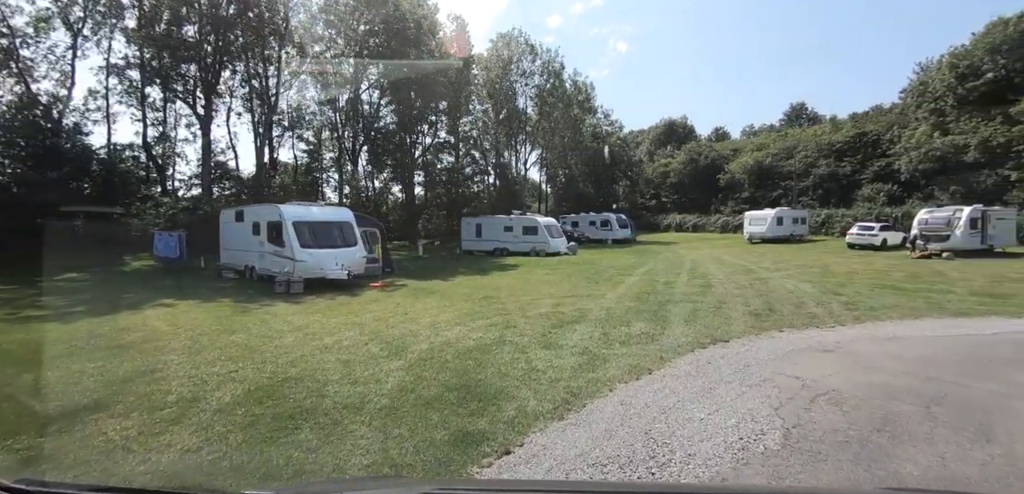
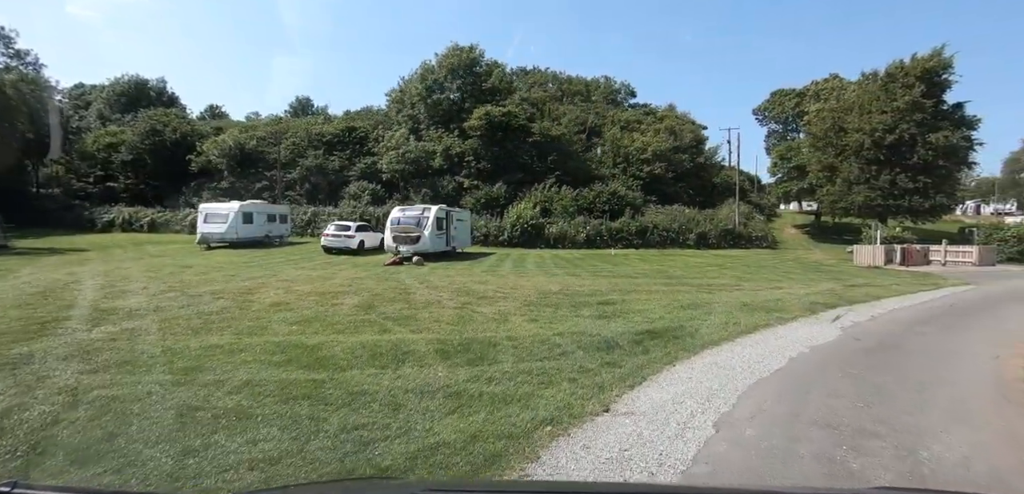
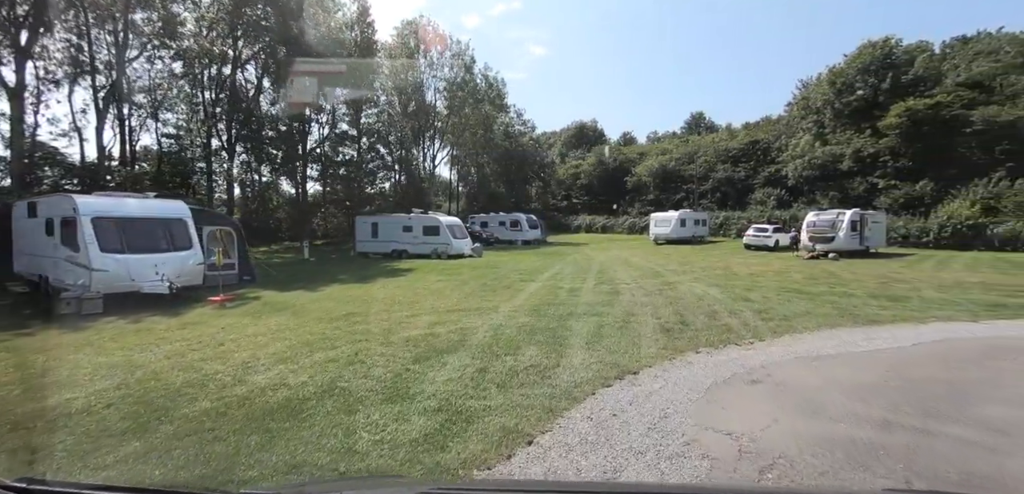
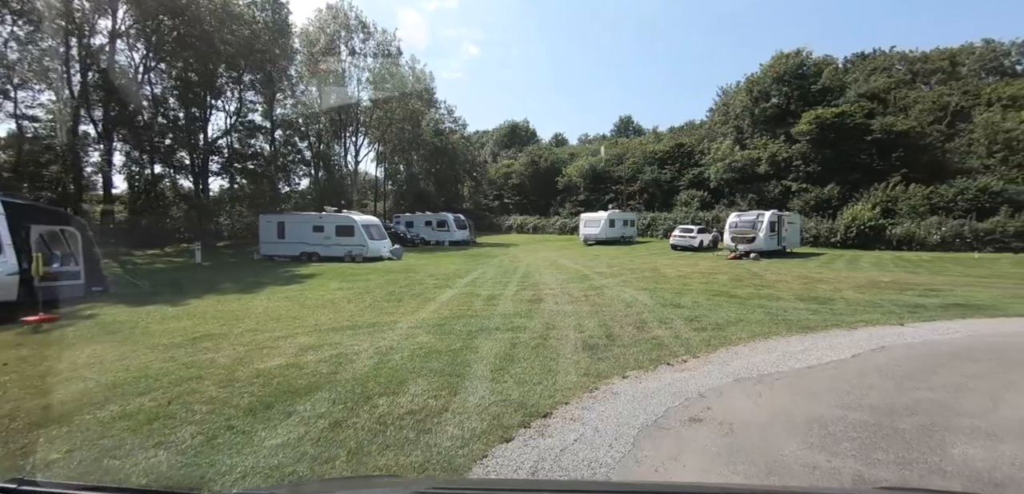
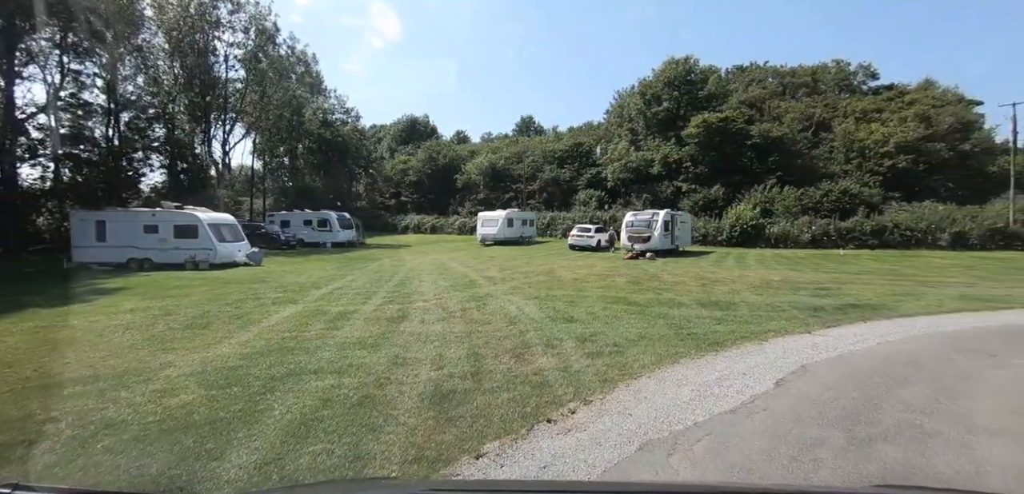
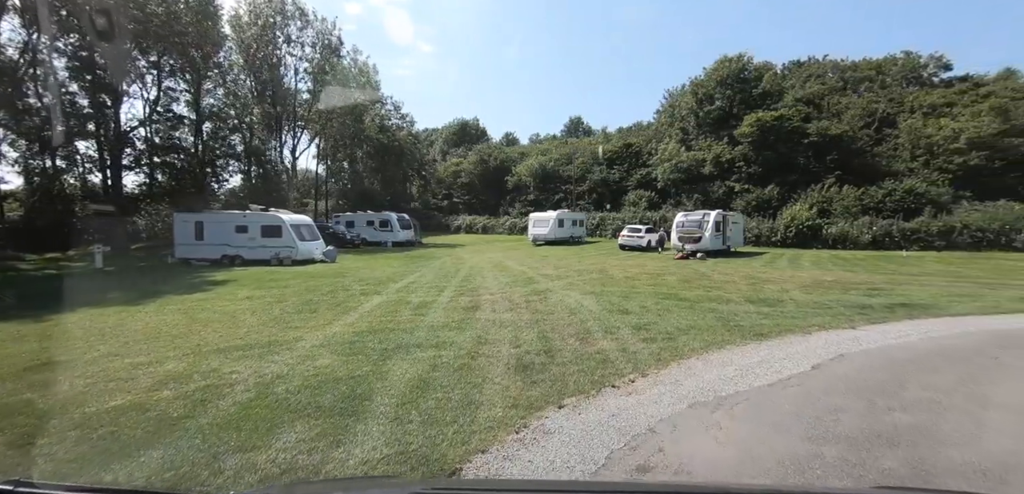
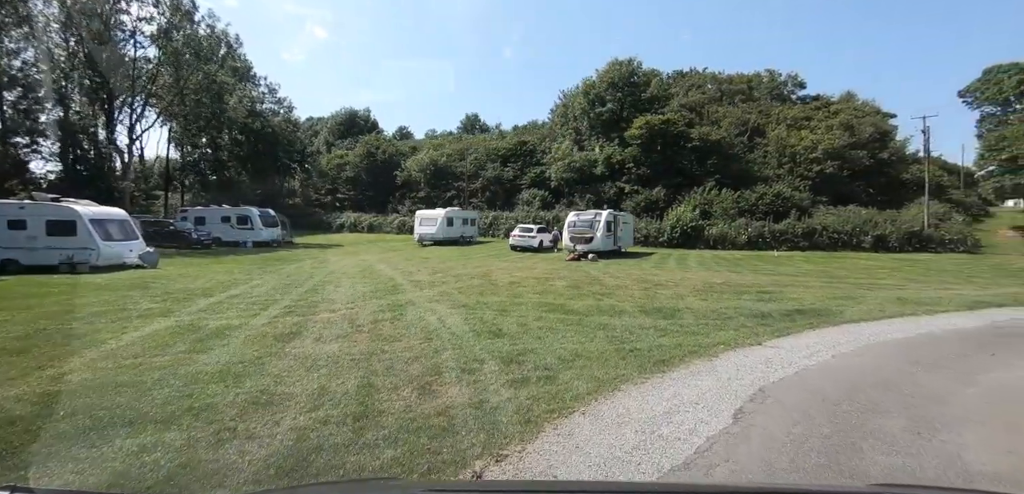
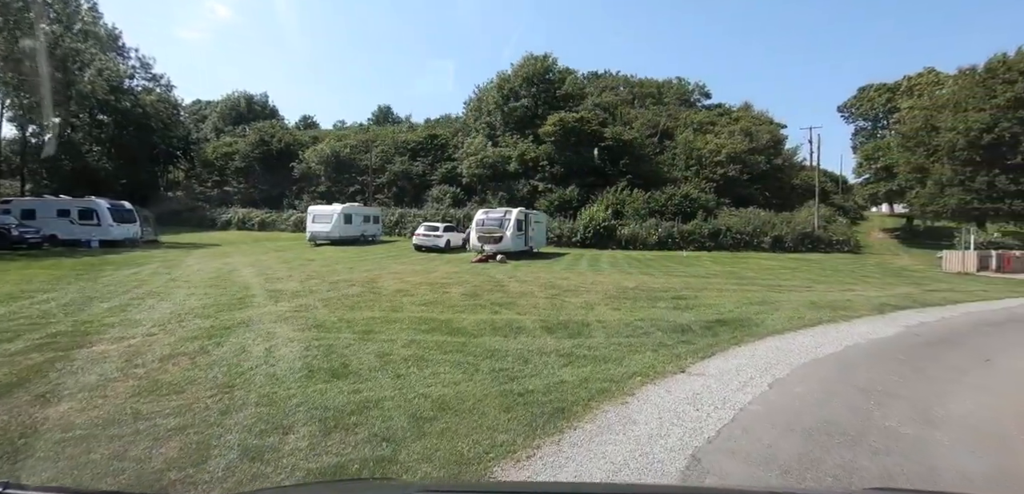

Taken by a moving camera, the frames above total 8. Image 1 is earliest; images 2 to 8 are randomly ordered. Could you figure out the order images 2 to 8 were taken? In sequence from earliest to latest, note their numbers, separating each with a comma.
3, 4, 6, 5, 7, 8, 2
